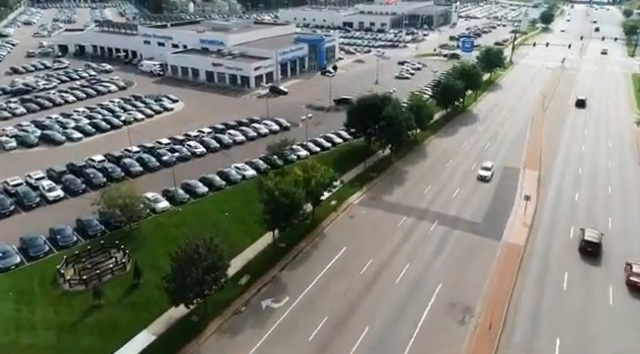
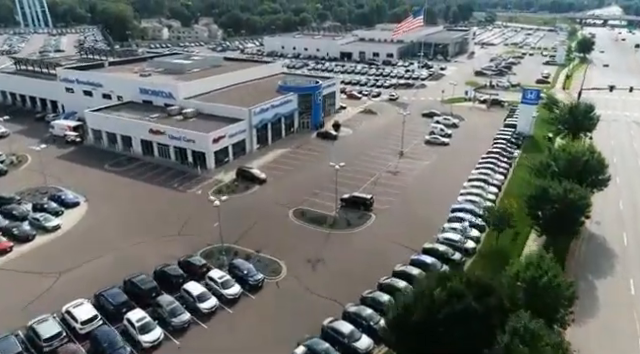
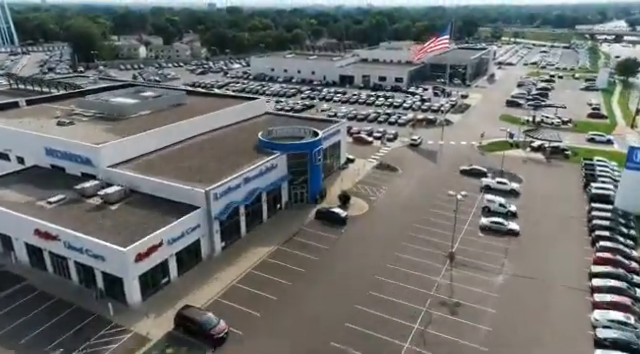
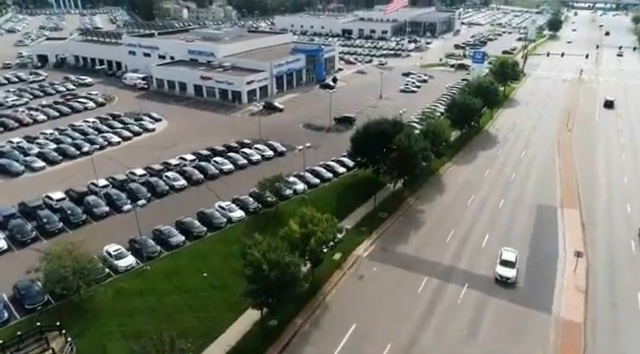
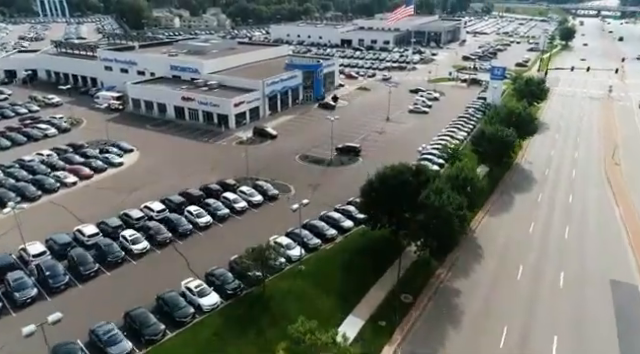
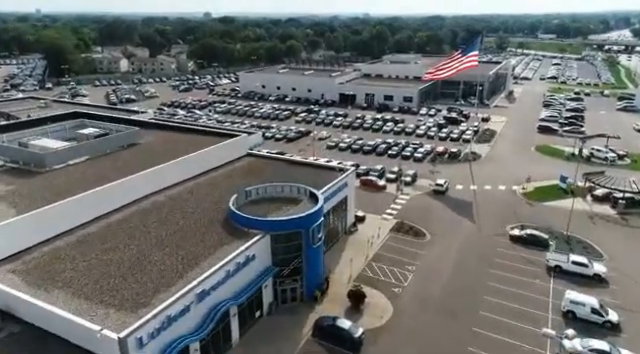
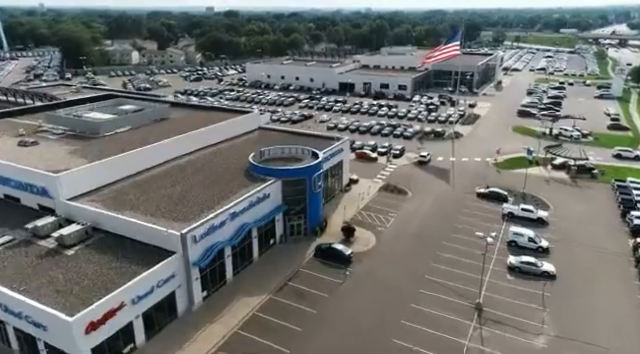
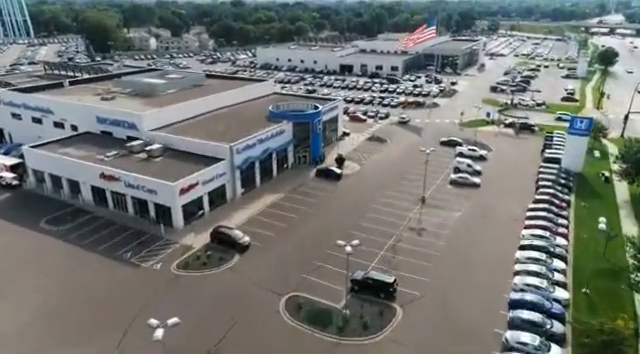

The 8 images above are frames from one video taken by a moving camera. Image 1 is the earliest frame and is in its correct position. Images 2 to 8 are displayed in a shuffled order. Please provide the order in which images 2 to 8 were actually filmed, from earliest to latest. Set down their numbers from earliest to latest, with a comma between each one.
4, 5, 2, 8, 3, 7, 6
